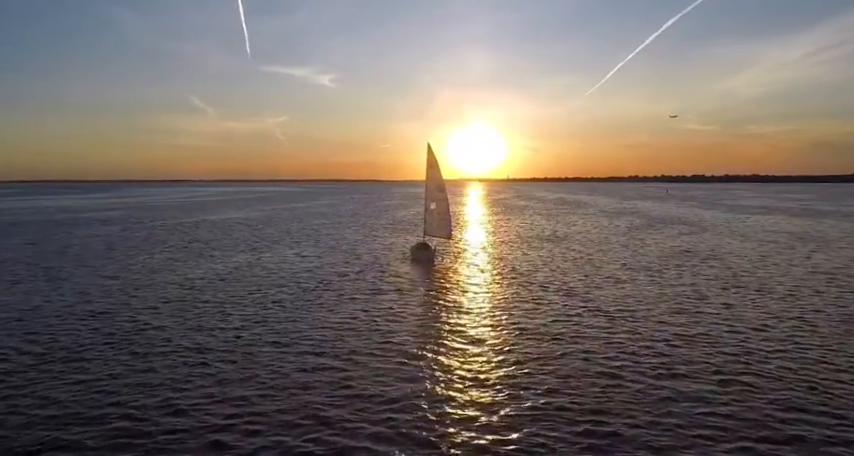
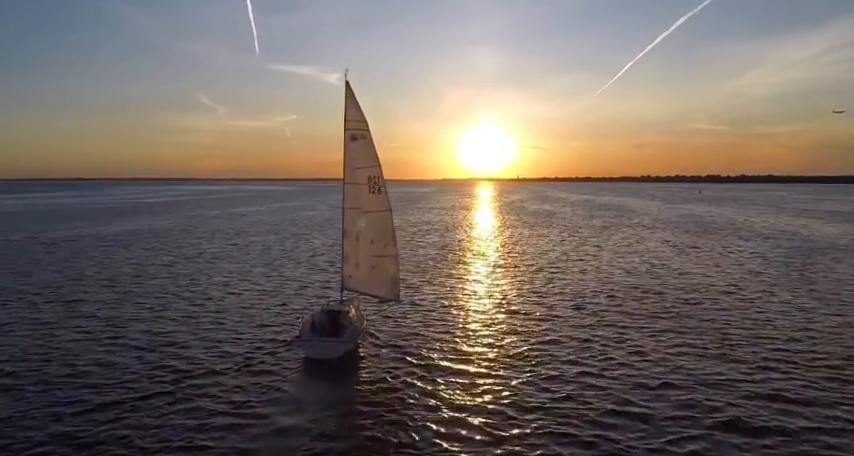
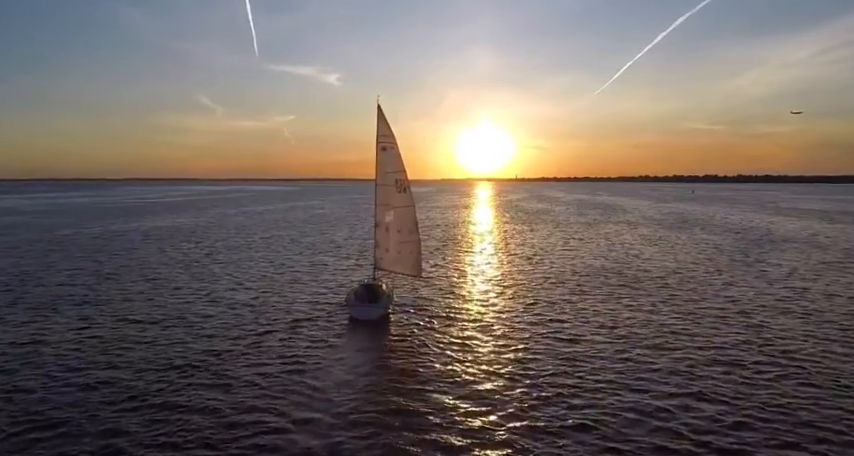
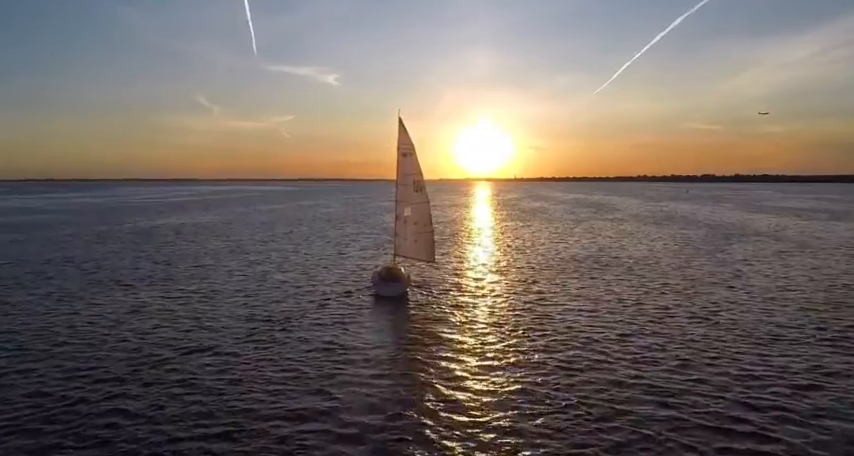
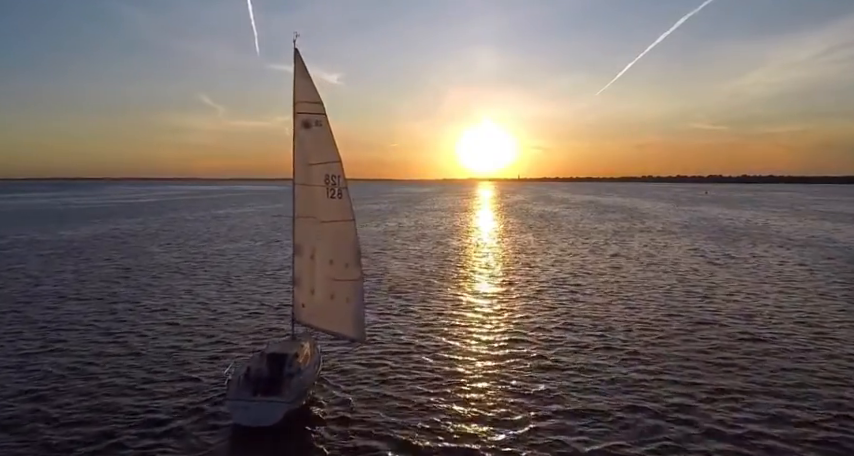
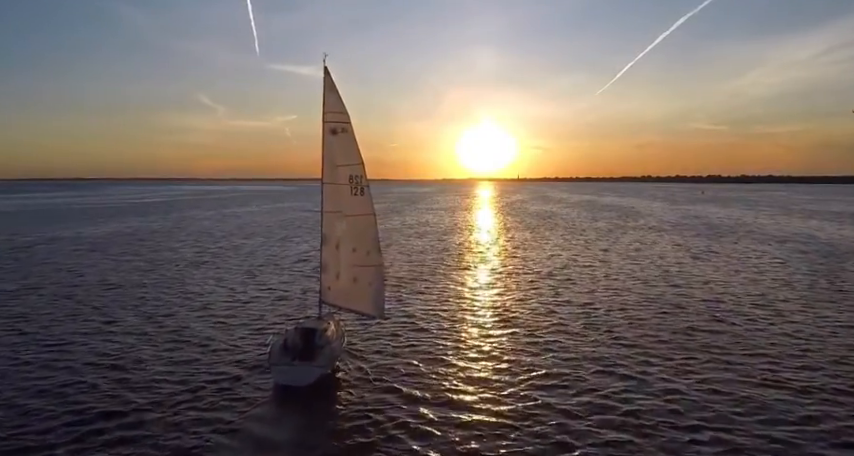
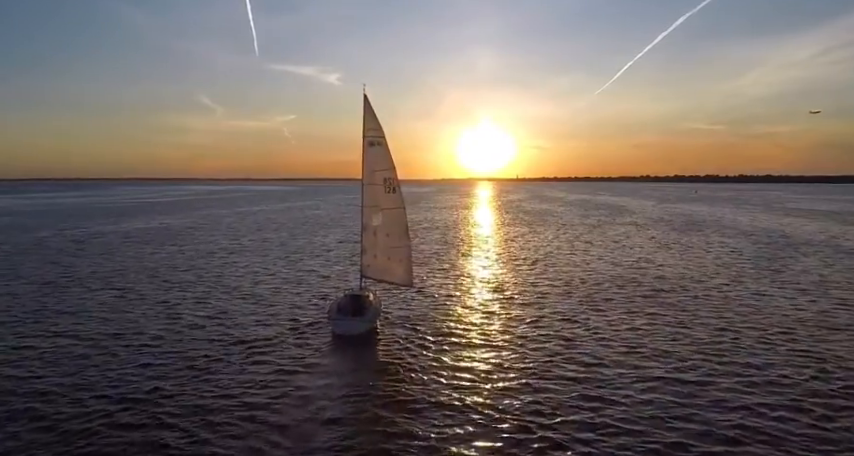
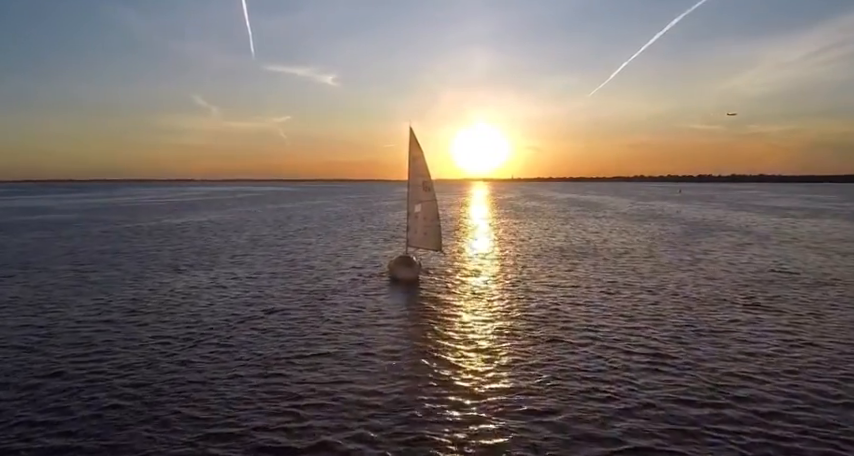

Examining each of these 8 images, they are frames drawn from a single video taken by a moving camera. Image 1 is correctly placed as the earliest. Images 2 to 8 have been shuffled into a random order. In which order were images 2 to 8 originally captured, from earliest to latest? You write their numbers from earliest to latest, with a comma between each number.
8, 4, 3, 7, 2, 6, 5
